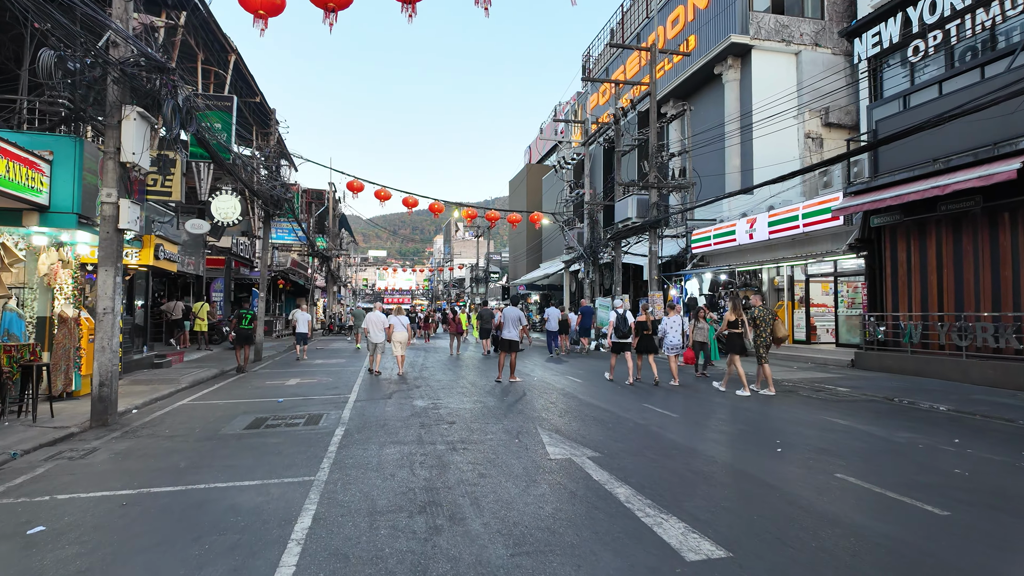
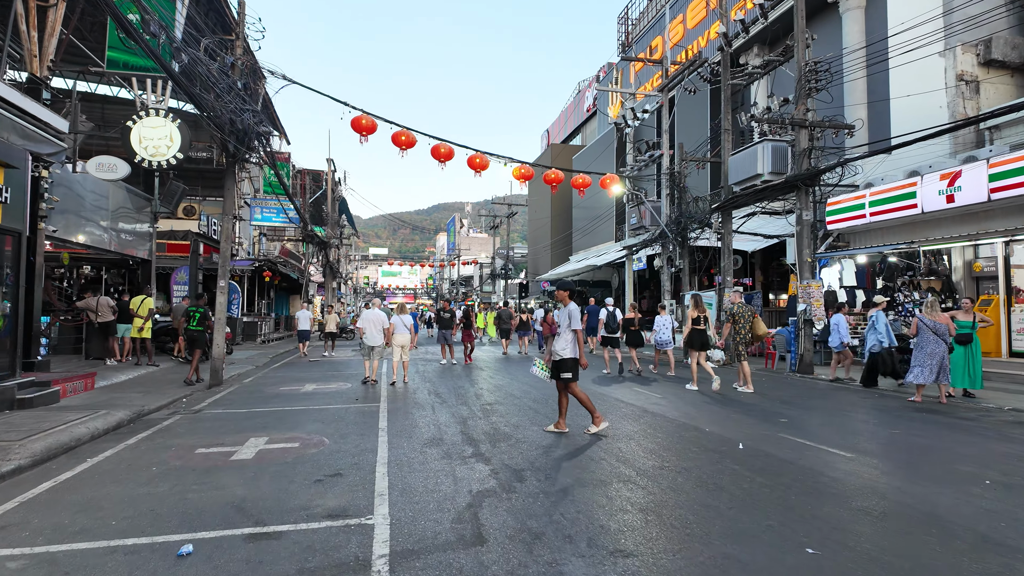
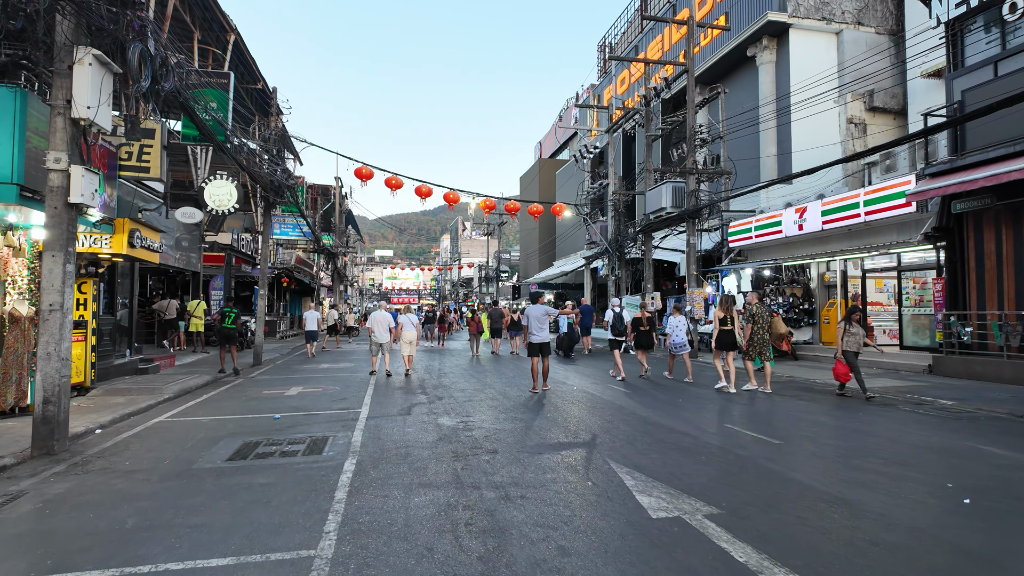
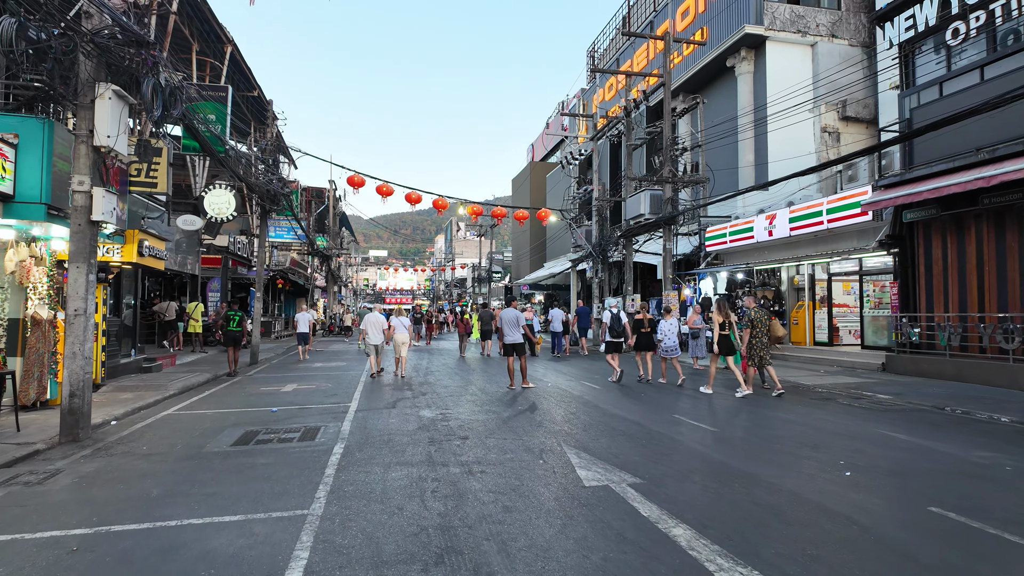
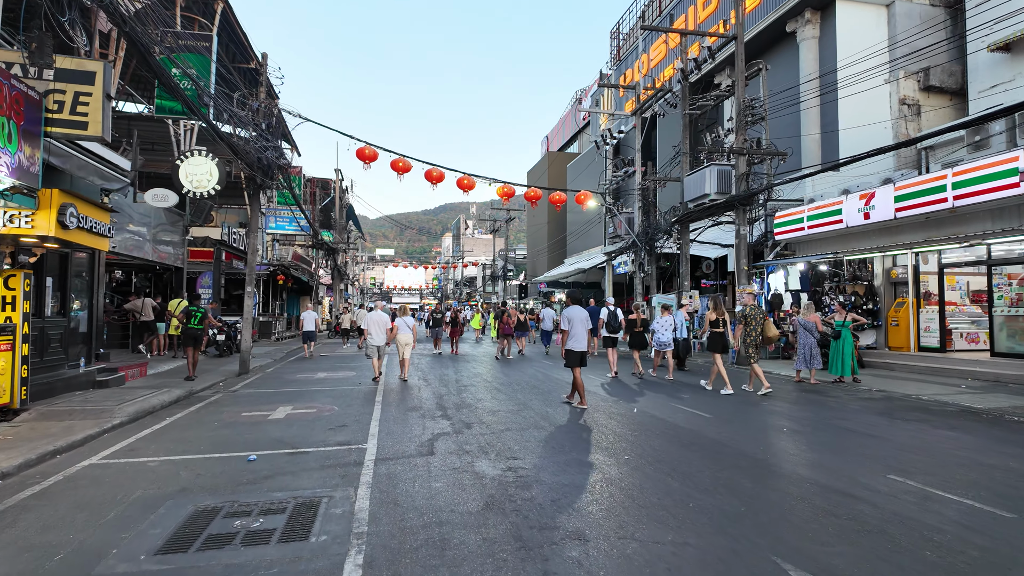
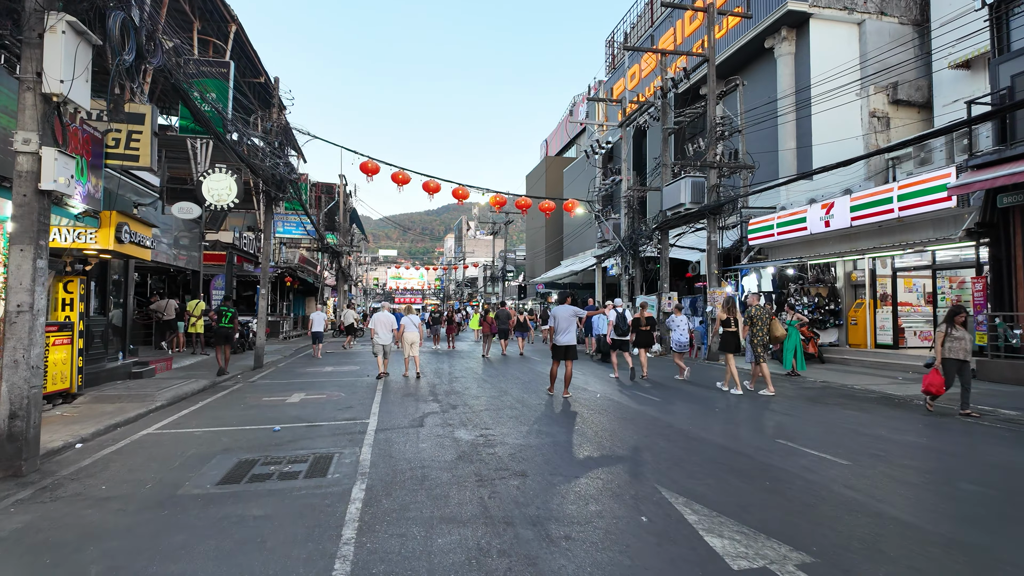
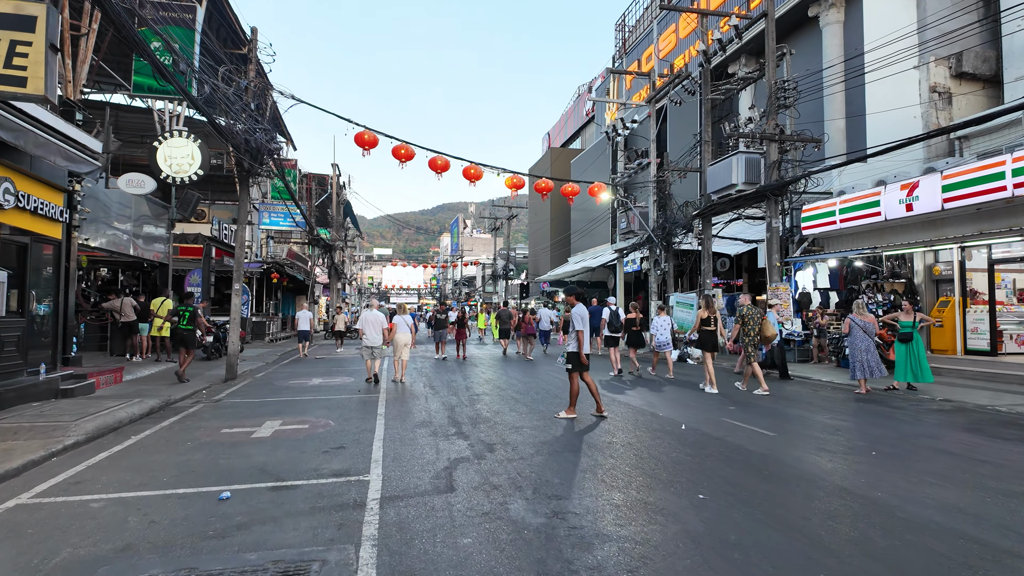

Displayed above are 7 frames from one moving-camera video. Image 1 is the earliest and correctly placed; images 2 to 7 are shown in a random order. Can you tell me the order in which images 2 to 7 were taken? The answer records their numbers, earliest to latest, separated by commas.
4, 3, 6, 5, 7, 2
